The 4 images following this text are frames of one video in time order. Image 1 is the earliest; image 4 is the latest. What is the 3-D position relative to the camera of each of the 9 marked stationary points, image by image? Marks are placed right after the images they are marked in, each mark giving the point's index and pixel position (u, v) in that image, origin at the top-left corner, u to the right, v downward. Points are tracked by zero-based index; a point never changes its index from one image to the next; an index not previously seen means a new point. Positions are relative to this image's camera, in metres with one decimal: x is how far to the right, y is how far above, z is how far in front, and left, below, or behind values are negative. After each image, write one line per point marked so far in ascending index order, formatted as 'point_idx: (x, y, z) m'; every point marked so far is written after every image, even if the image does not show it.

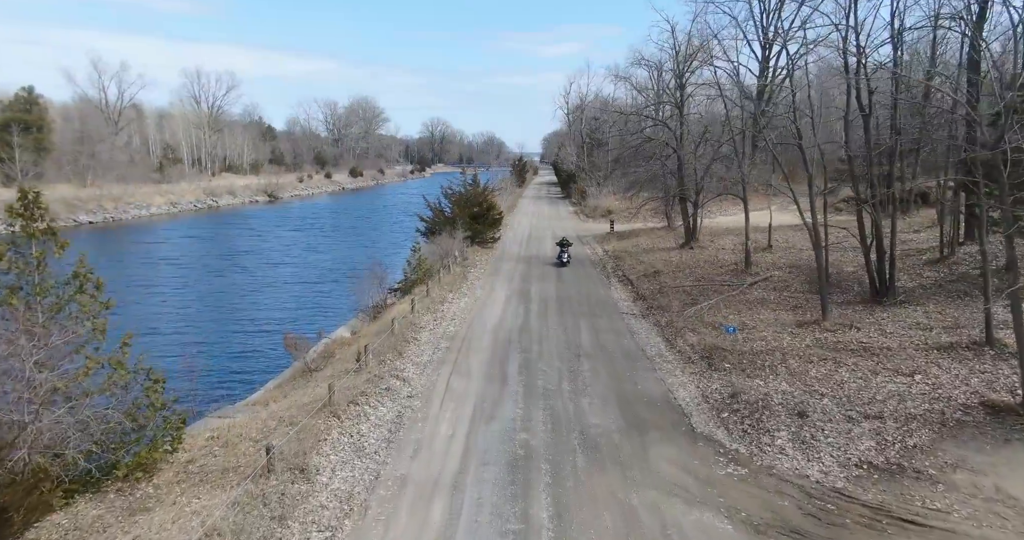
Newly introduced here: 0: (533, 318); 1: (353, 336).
0: (+0.5, -1.3, +19.9) m
1: (-4.3, -1.8, +20.2) m
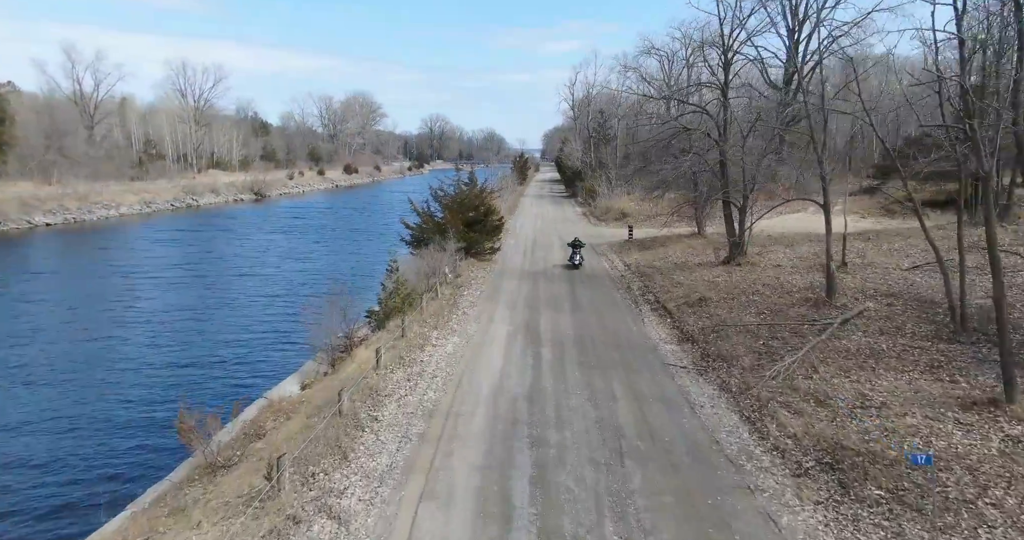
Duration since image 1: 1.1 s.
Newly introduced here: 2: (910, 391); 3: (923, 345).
0: (+0.6, -2.0, +14.2) m
1: (-4.2, -2.5, +14.5) m
2: (+6.0, -1.8, +11.2) m
3: (+7.4, -1.3, +13.3) m
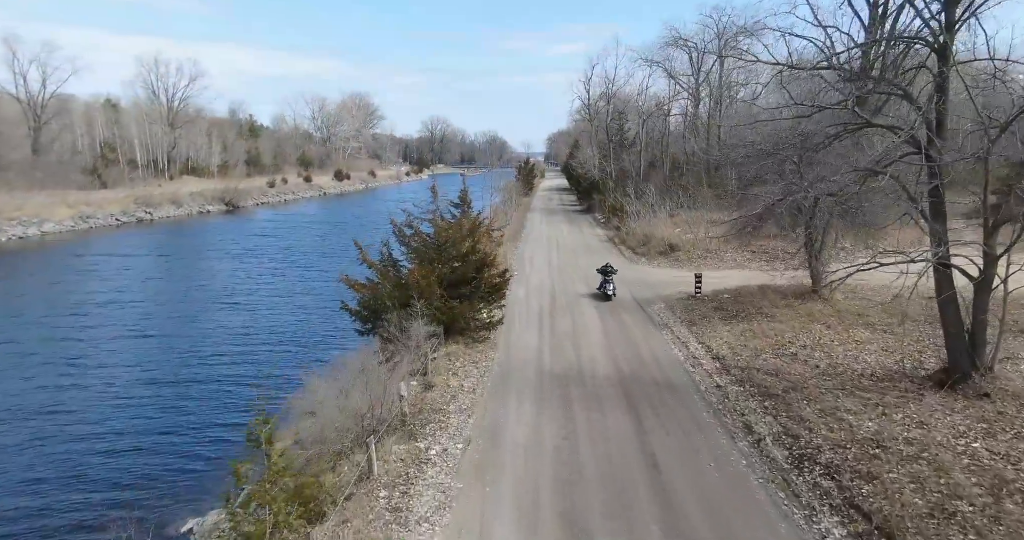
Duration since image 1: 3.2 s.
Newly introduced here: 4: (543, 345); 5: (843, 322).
0: (+0.8, -4.0, +2.2) m
1: (-4.0, -4.6, +2.6) m
2: (+6.2, -3.9, -0.7) m
3: (+7.6, -3.4, +1.3) m
4: (+0.8, -1.9, +18.6) m
5: (+7.9, -1.2, +17.7) m
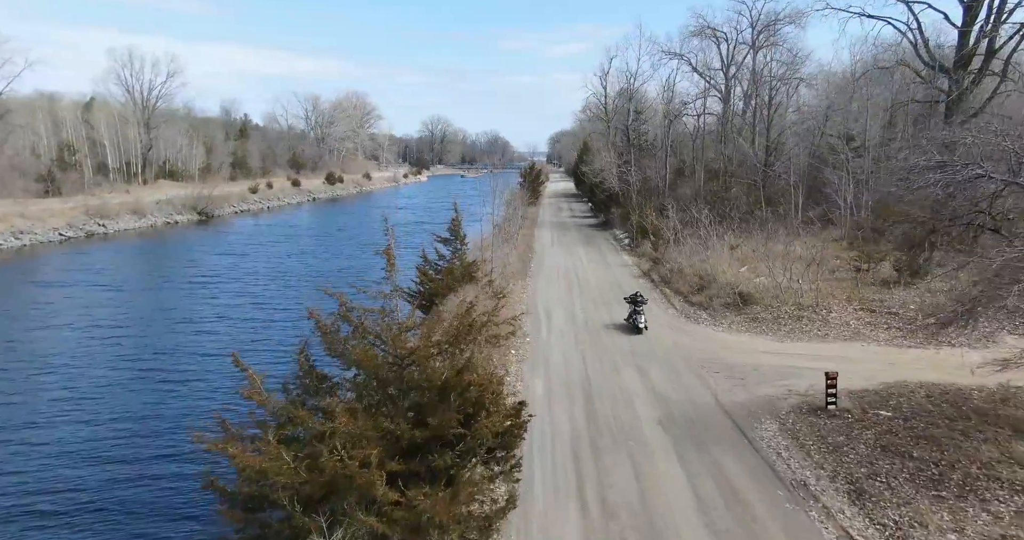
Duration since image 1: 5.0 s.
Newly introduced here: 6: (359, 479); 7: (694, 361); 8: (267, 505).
0: (+1.1, -5.9, -7.3) m
1: (-3.7, -6.4, -7.0) m
2: (+6.5, -5.8, -10.3) m
3: (+7.8, -5.3, -8.3) m
4: (+1.1, -3.8, +9.1) m
5: (+8.2, -3.1, +8.2) m
6: (-1.9, -2.4, +7.9) m
7: (+4.6, -2.3, +18.3) m
8: (-3.2, -3.1, +8.4) m
